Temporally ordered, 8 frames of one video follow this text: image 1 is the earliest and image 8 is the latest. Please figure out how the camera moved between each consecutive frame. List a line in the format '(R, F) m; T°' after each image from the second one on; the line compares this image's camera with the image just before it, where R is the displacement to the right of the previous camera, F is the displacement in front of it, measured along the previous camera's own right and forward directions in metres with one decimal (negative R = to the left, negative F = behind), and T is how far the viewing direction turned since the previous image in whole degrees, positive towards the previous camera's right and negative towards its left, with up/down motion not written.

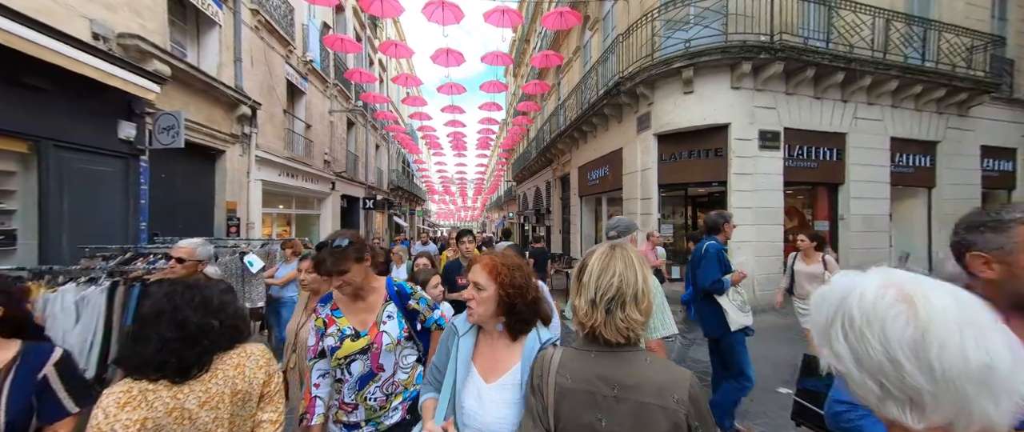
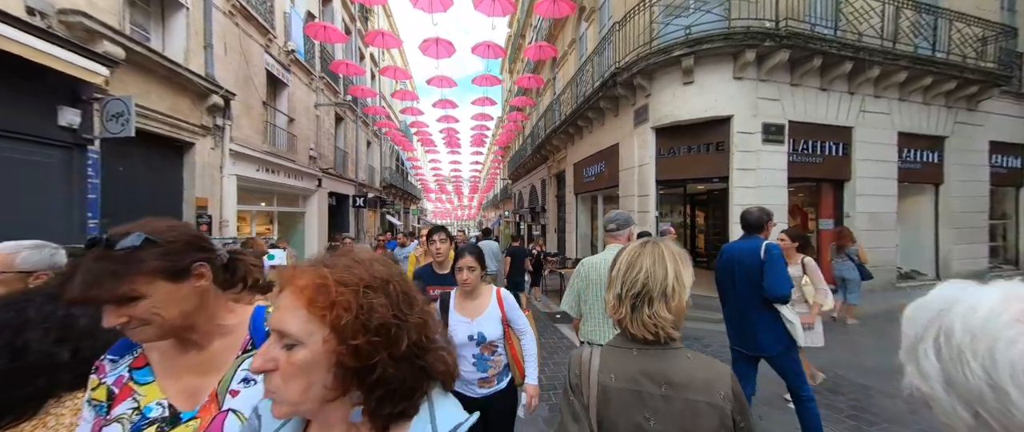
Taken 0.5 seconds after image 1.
(+0.1, +0.4) m; 0°
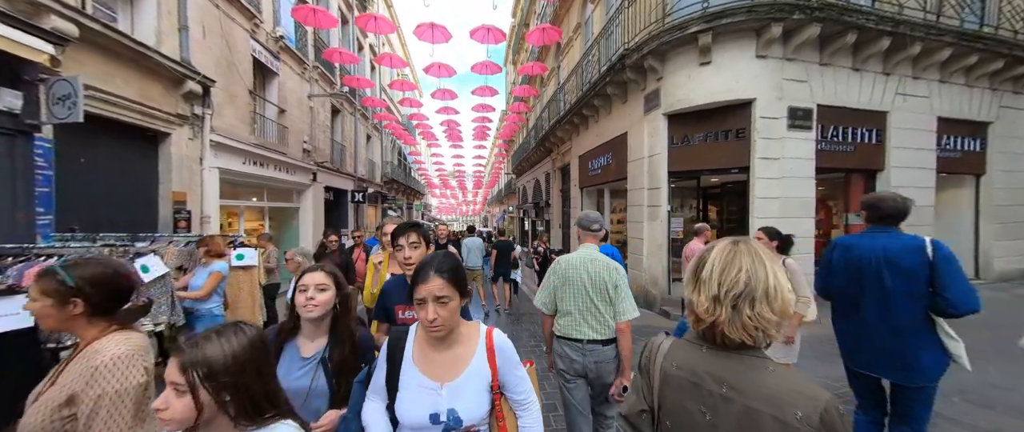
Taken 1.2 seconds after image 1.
(+0.1, +0.5) m; -1°
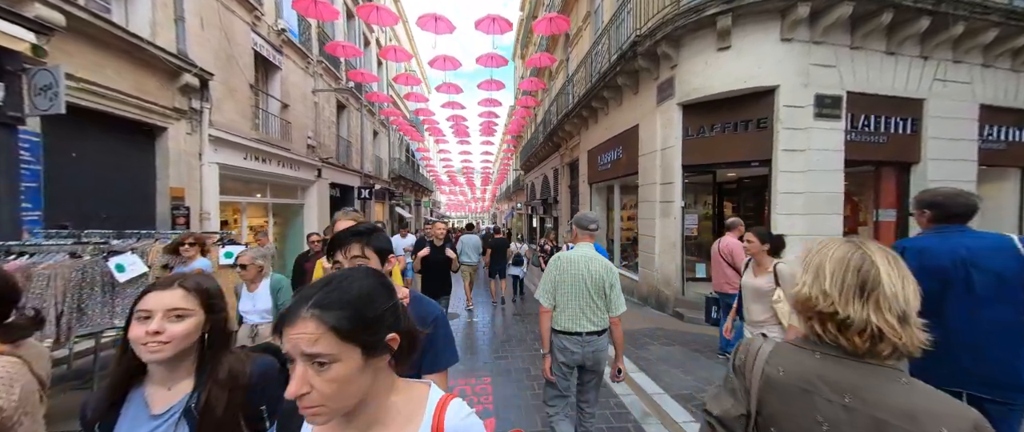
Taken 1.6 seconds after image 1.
(+0.1, +0.3) m; -2°
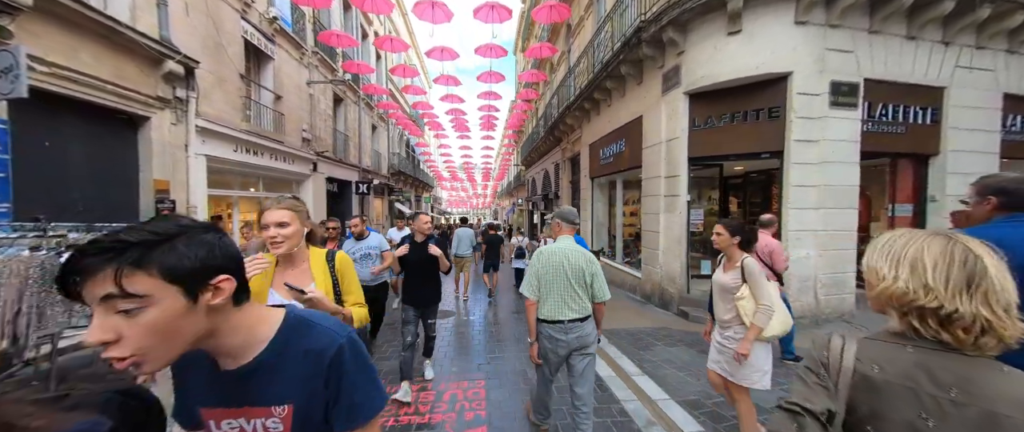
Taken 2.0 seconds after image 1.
(+0.1, +0.3) m; 0°
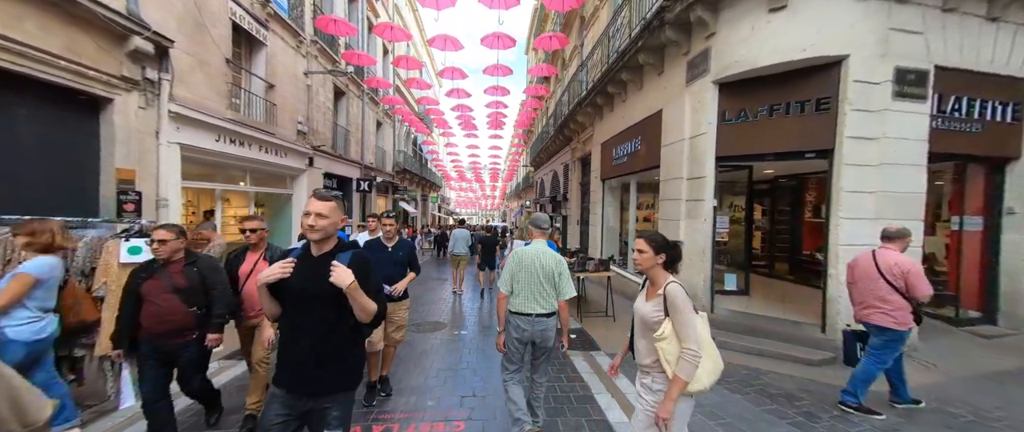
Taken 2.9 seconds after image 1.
(+0.1, +0.7) m; -1°
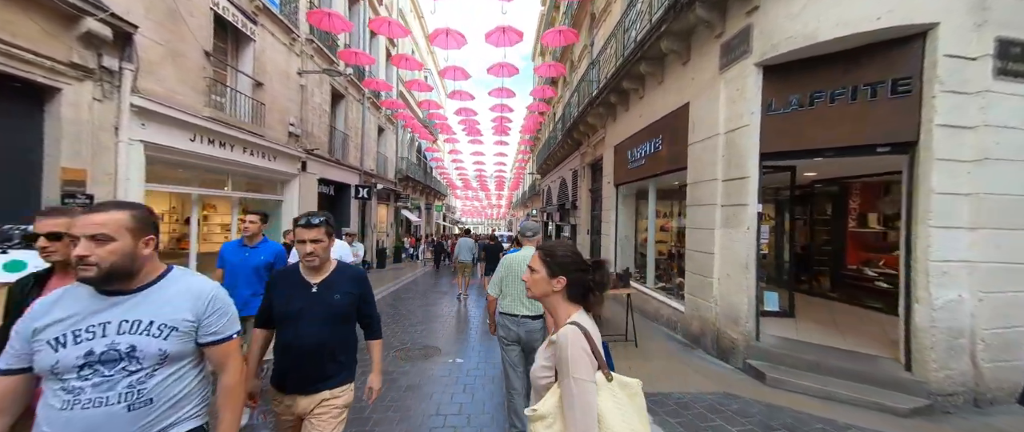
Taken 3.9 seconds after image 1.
(0.0, +0.8) m; -1°
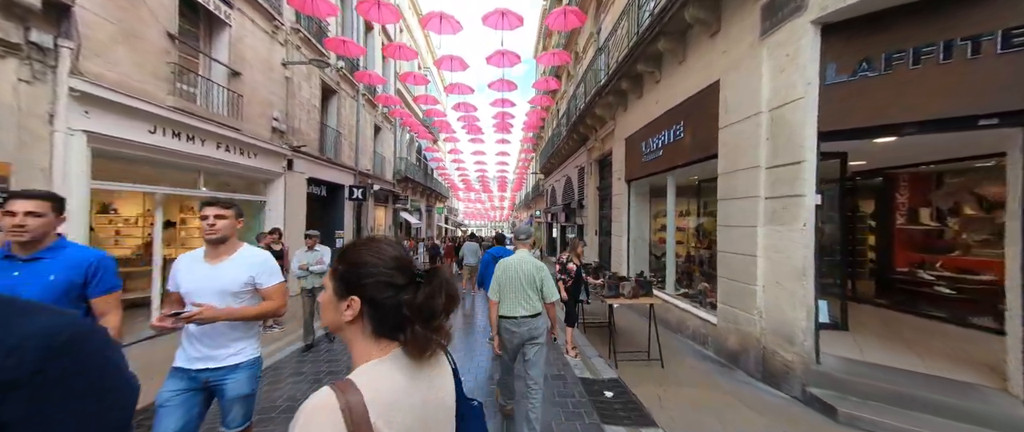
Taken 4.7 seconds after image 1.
(0.0, +0.8) m; -1°
